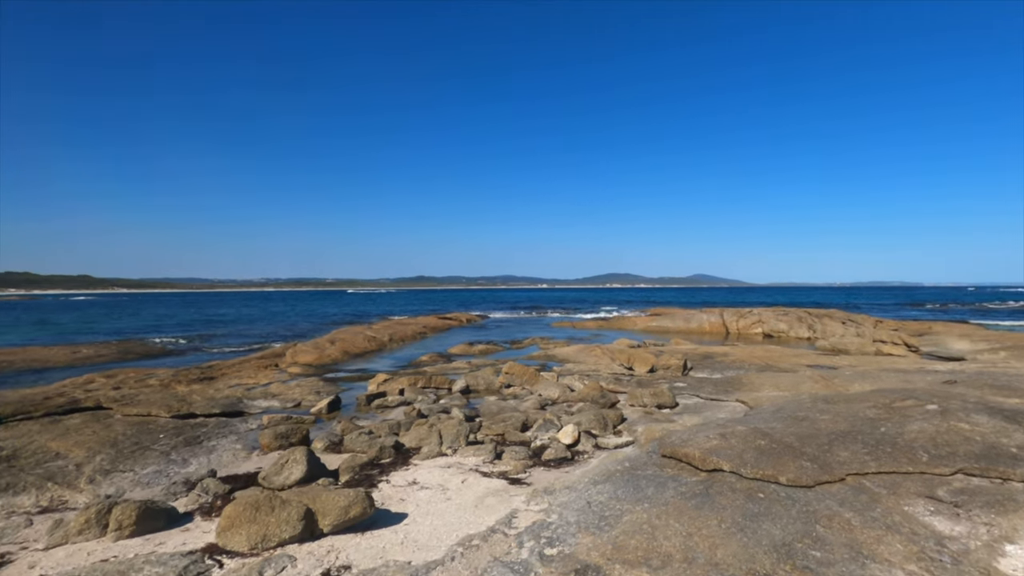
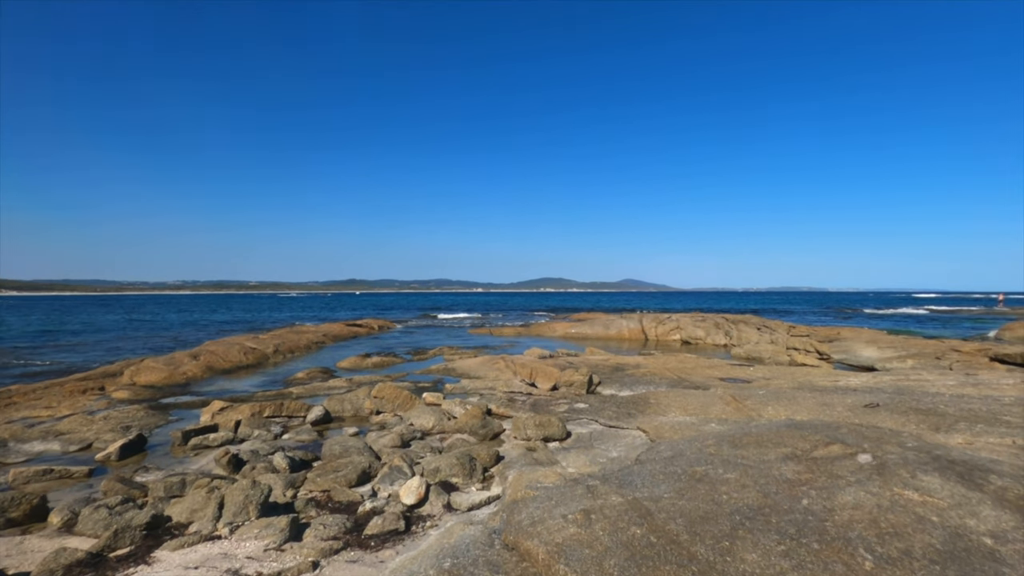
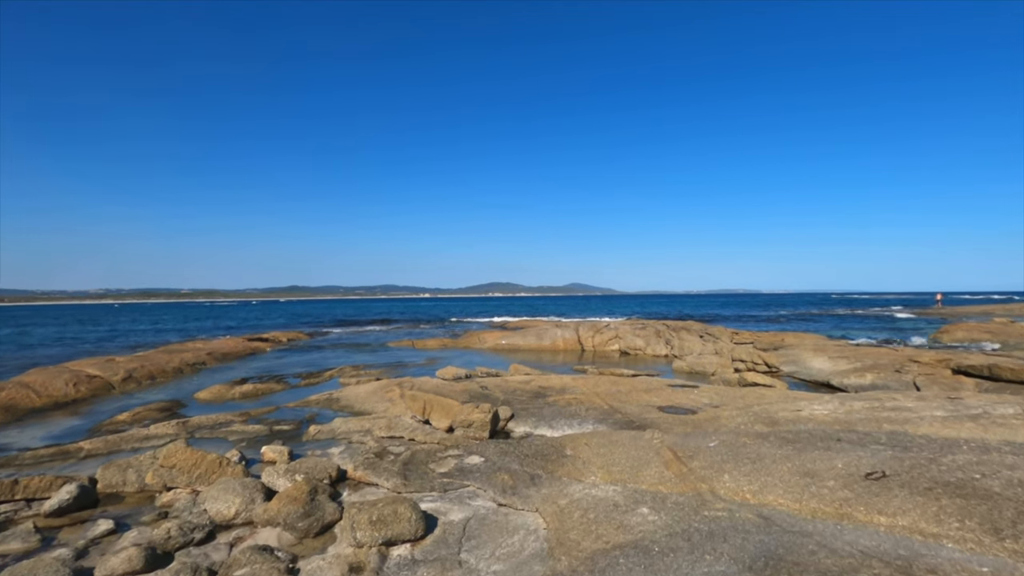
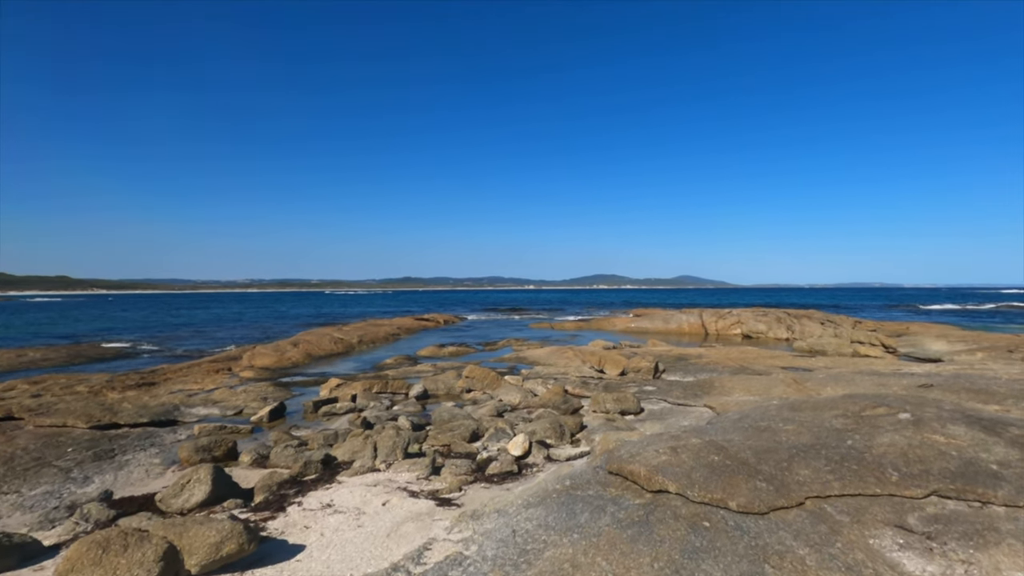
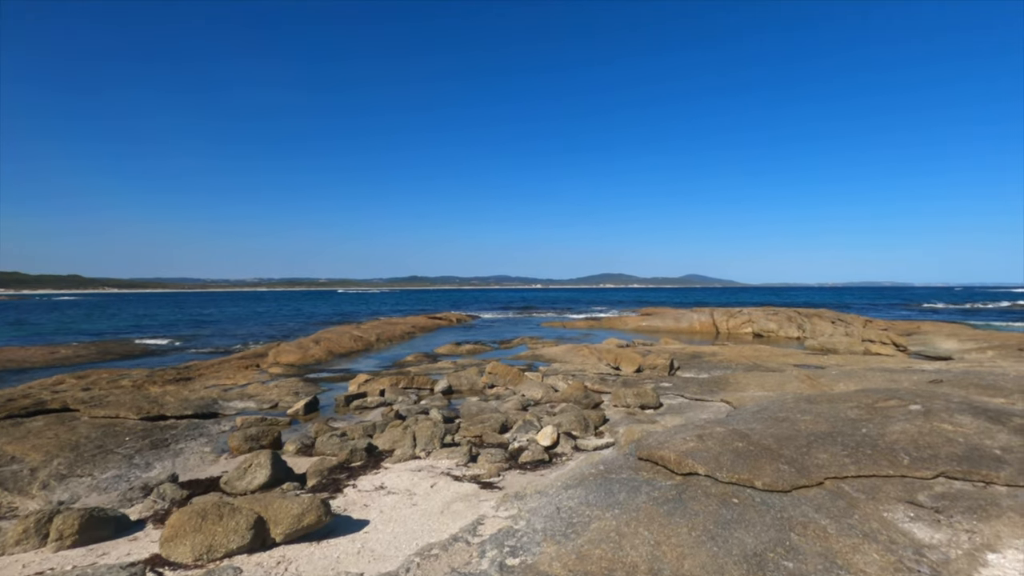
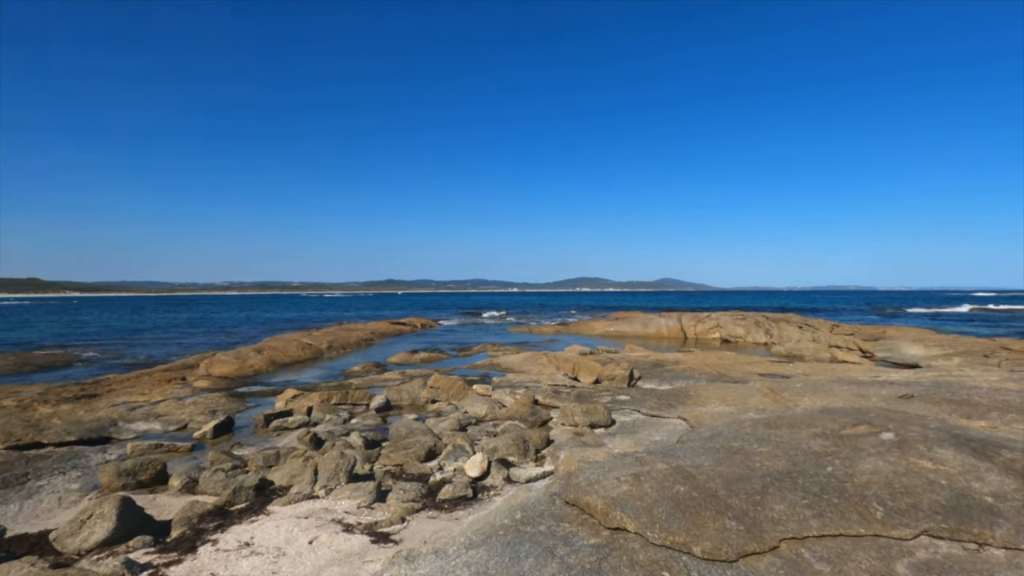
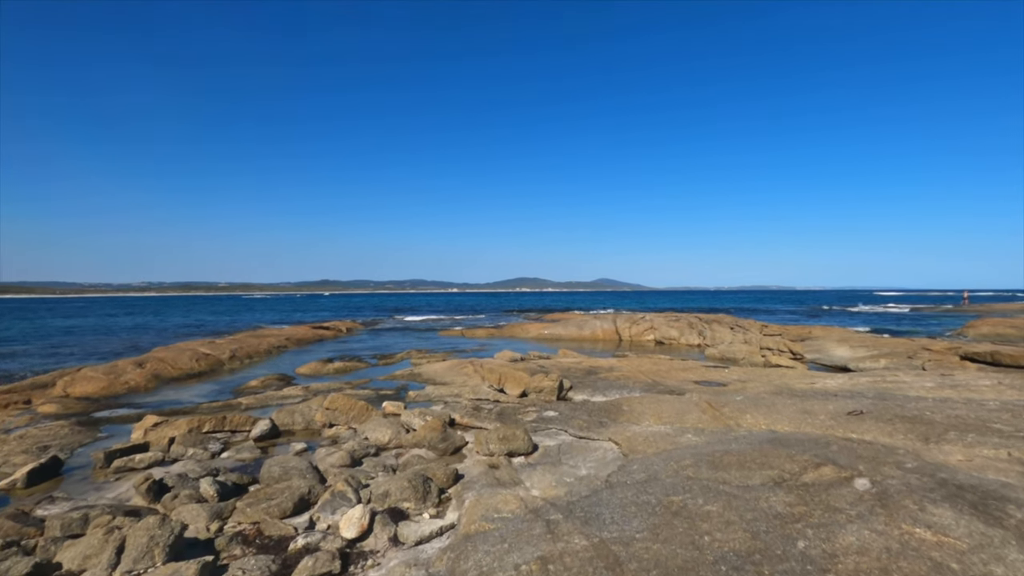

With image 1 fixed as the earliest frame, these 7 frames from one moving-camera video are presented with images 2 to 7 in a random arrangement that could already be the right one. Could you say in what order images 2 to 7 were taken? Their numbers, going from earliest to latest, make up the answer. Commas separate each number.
5, 4, 6, 2, 7, 3
